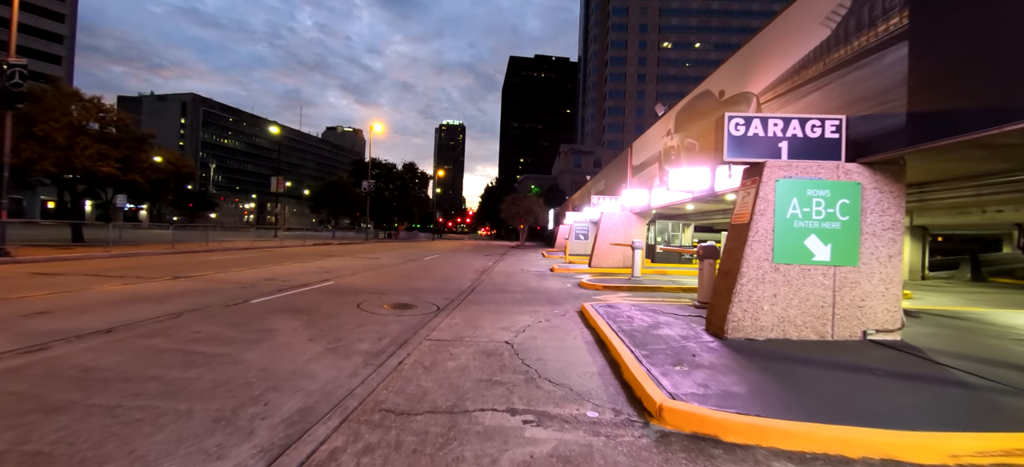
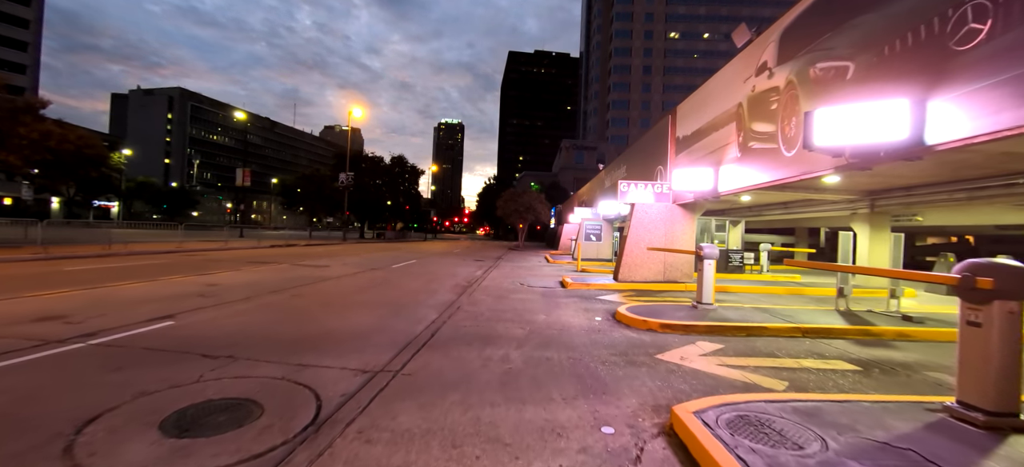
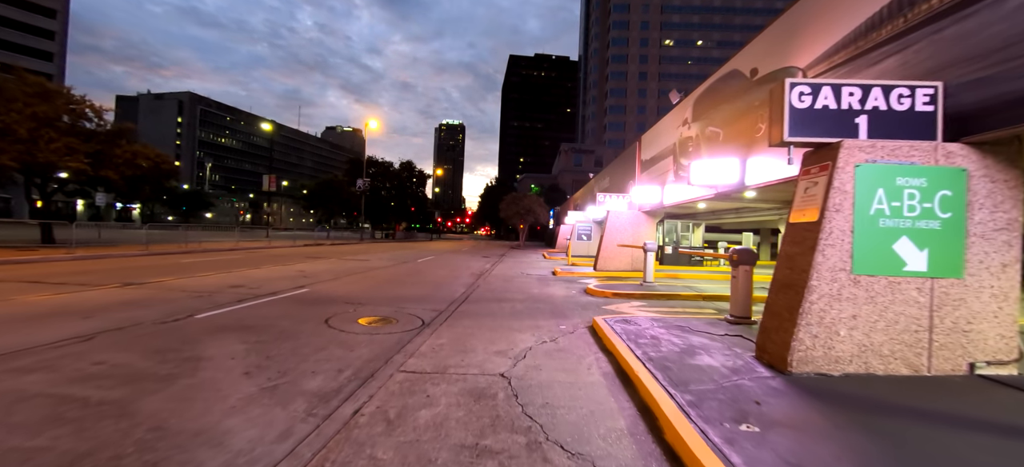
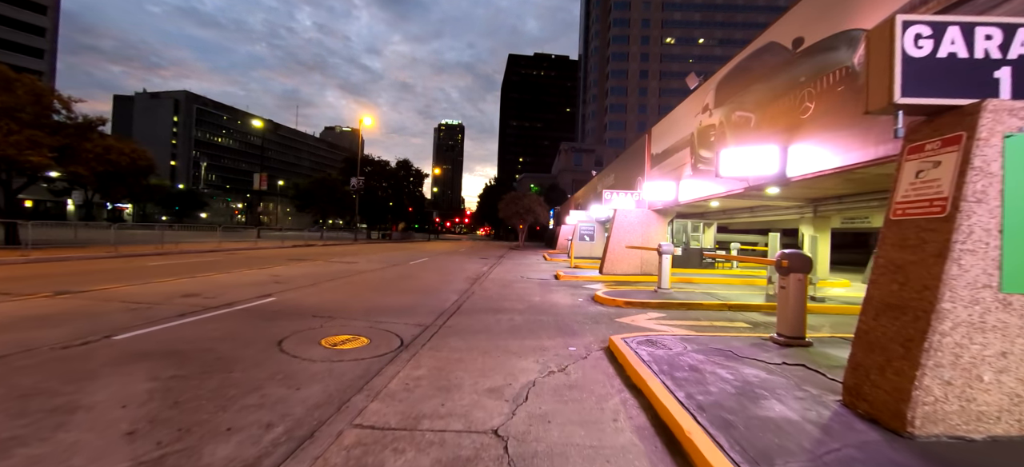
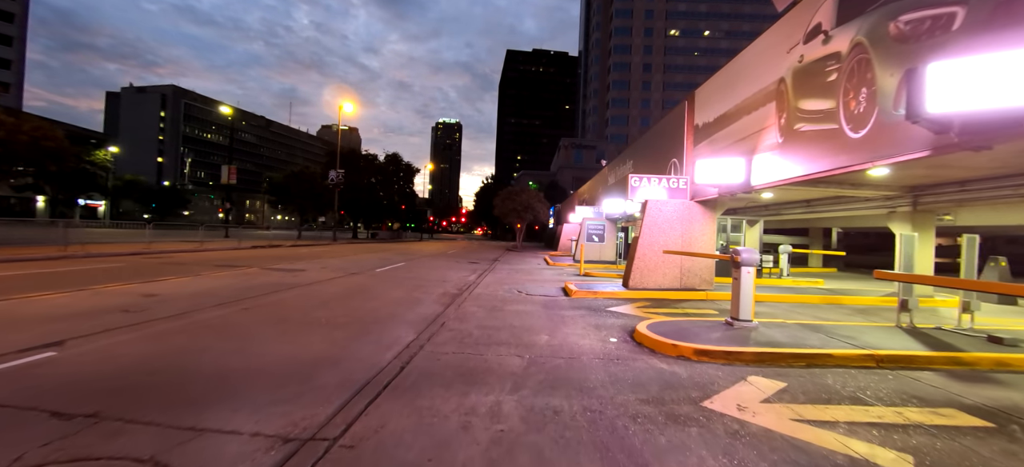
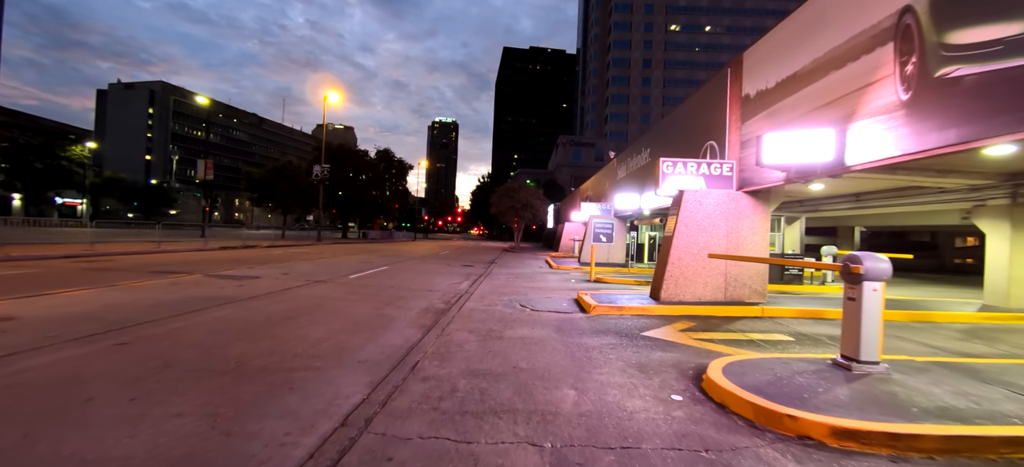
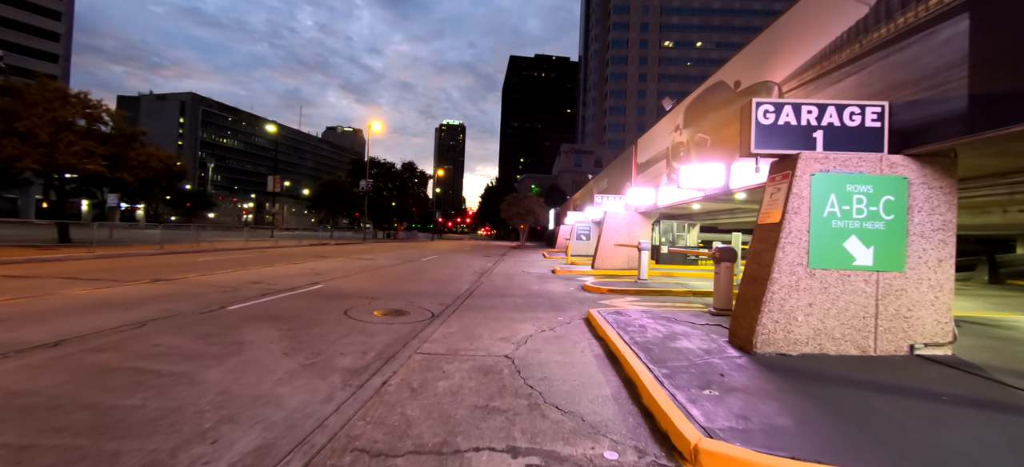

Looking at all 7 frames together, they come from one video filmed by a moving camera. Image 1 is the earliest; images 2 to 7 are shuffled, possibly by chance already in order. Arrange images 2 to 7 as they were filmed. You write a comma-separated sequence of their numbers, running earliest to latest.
7, 3, 4, 2, 5, 6
